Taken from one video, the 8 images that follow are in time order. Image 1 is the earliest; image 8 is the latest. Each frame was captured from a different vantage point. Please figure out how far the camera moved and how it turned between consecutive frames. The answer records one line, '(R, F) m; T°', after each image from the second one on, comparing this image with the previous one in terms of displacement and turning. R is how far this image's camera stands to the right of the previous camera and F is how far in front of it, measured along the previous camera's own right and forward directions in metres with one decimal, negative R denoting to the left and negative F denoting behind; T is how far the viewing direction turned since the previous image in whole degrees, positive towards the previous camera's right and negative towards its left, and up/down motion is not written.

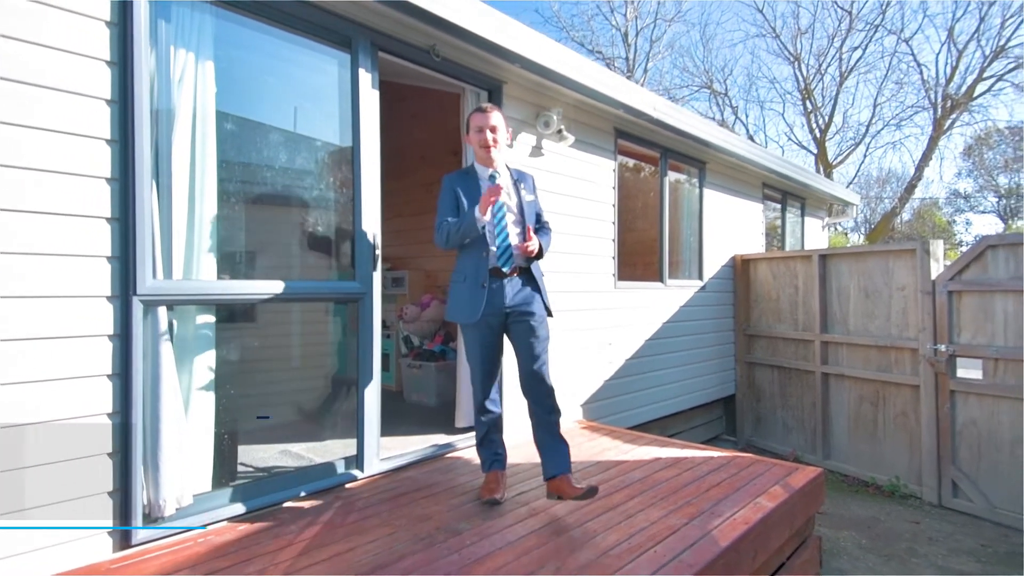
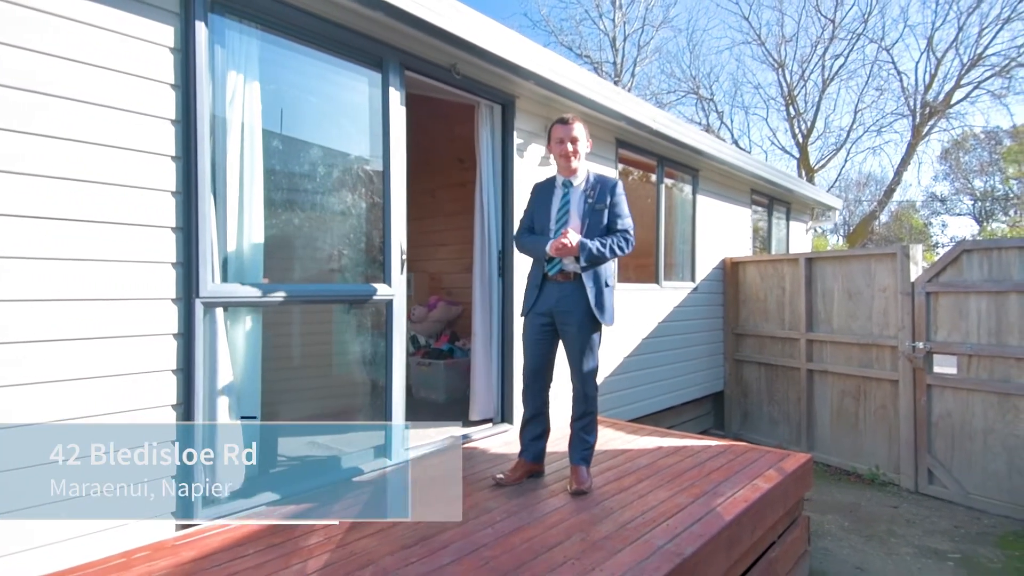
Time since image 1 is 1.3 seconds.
(-0.1, -0.2) m; +1°
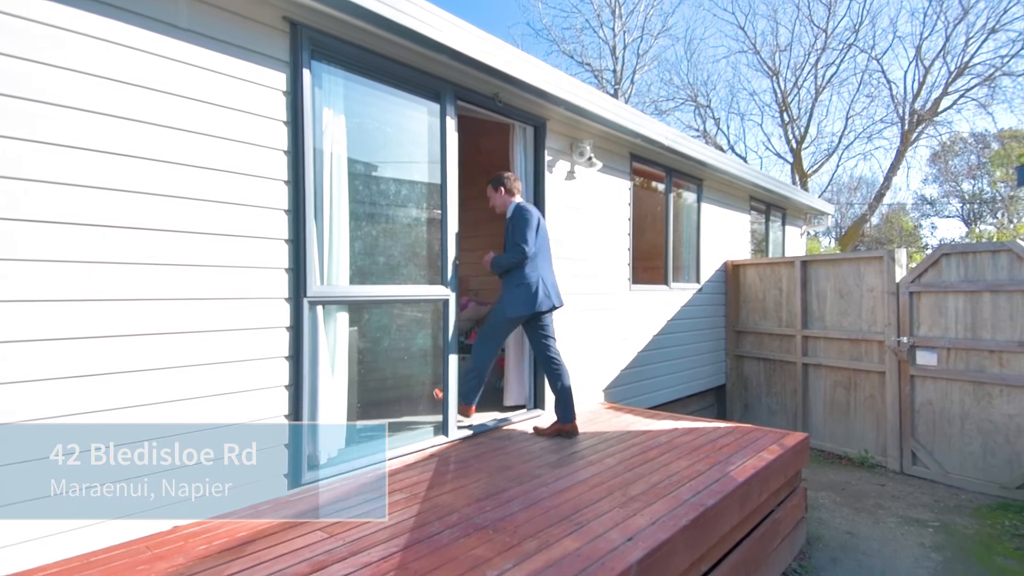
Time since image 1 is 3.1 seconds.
(-0.2, -0.4) m; +1°
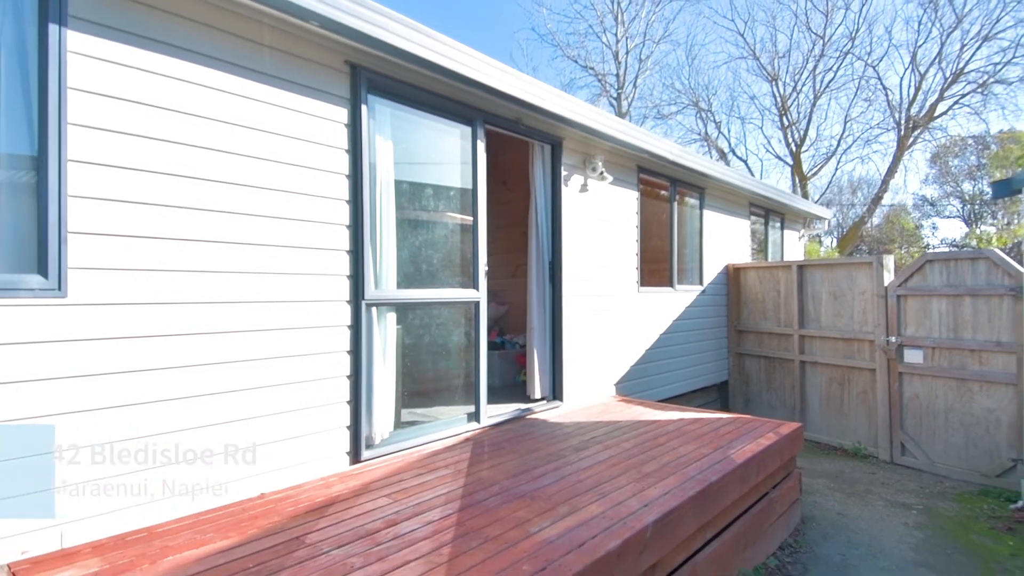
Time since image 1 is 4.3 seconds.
(-0.1, -0.4) m; 0°
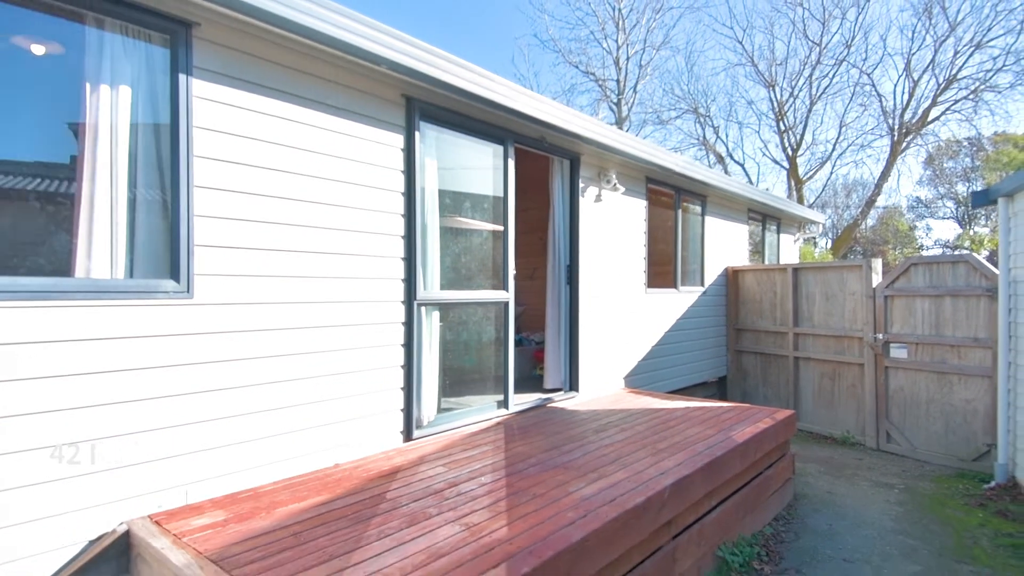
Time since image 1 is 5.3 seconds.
(-0.2, -0.4) m; 0°
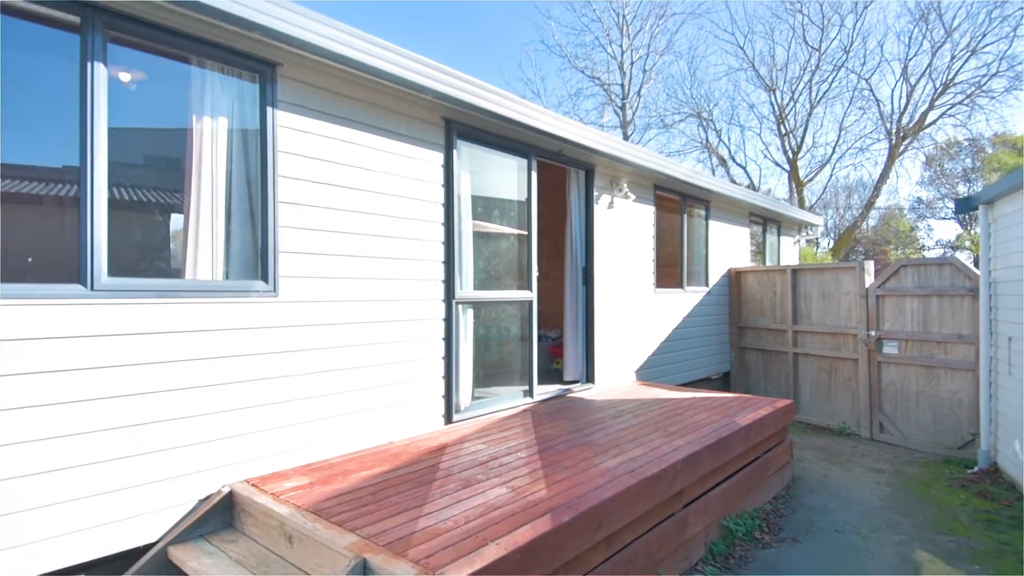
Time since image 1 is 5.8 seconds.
(-0.2, -0.4) m; 0°
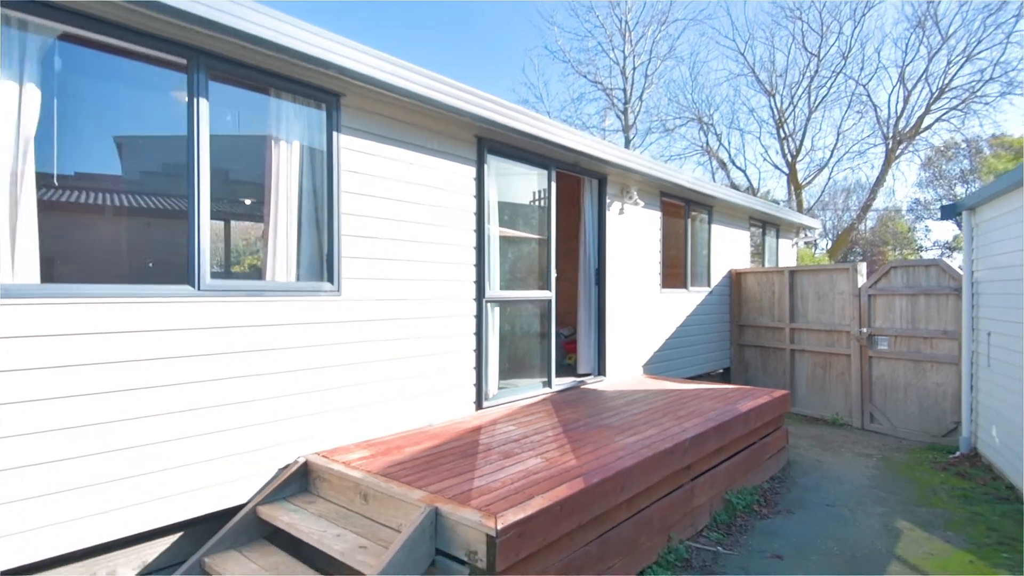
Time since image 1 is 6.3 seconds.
(-0.2, -0.4) m; 0°
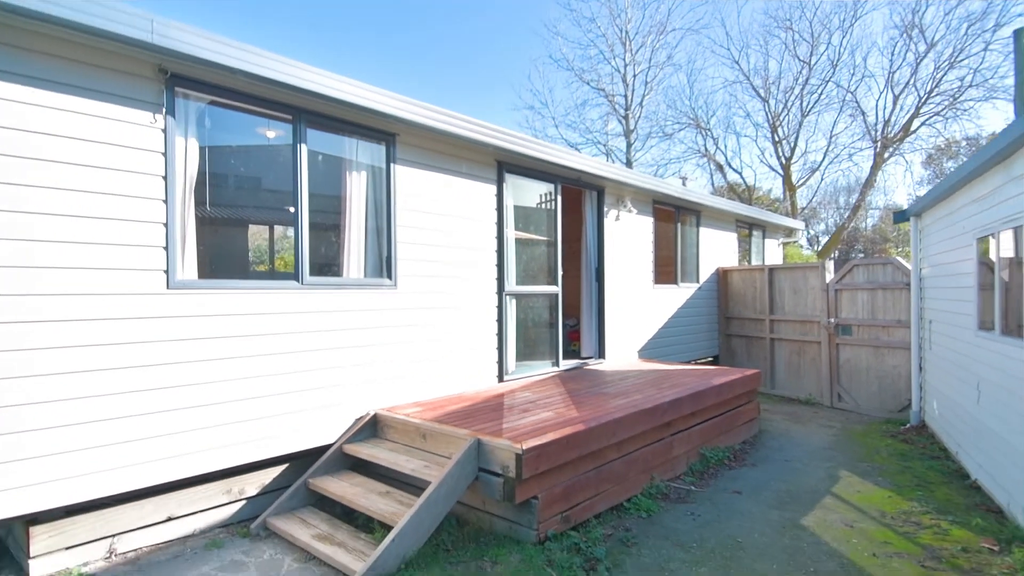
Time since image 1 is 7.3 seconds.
(-0.1, -0.9) m; 0°
